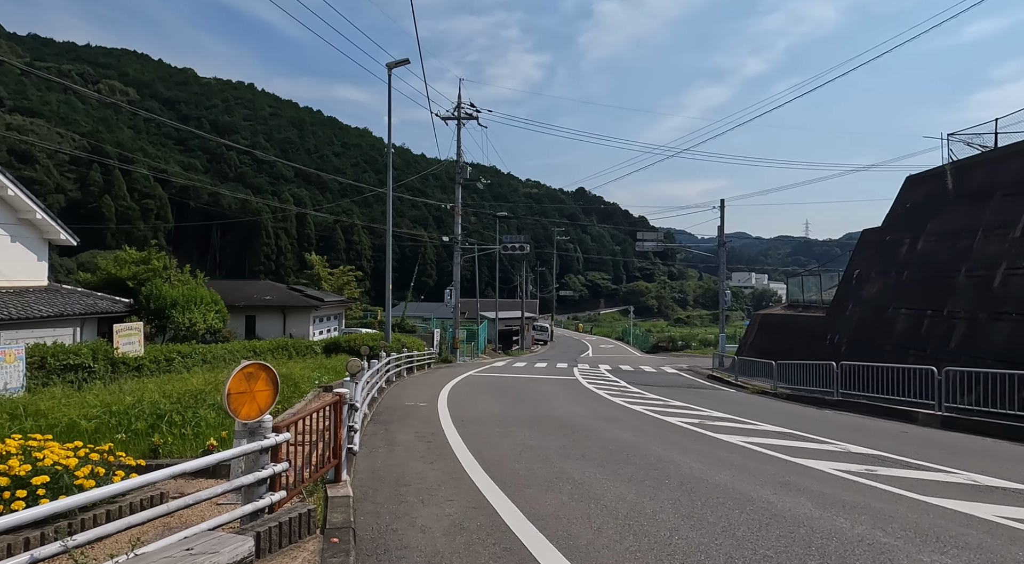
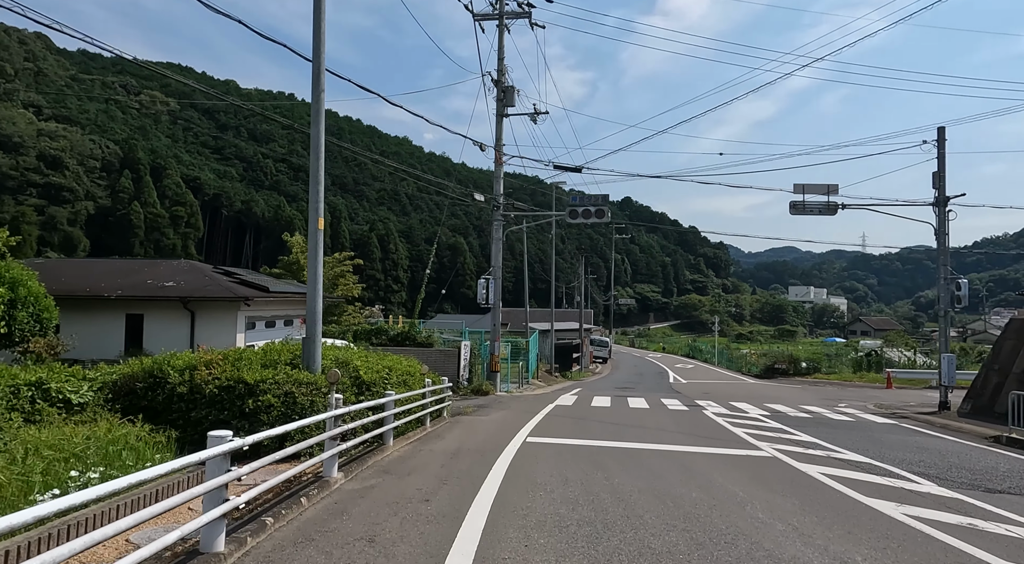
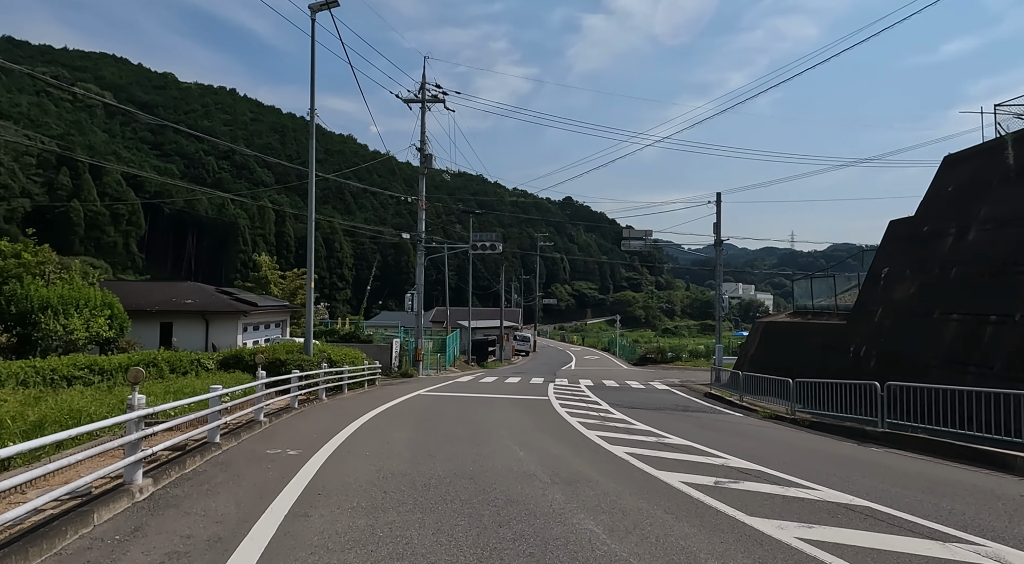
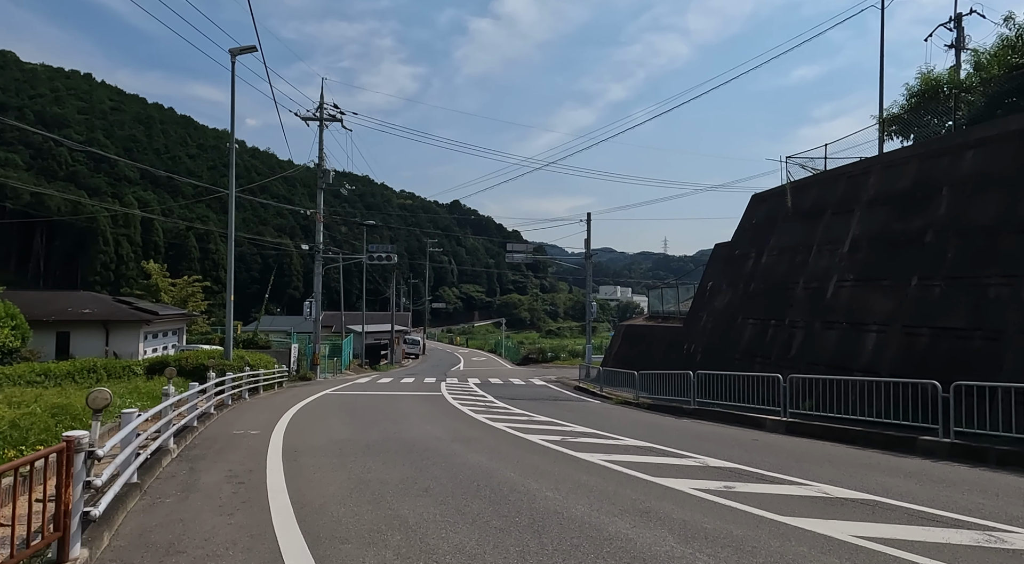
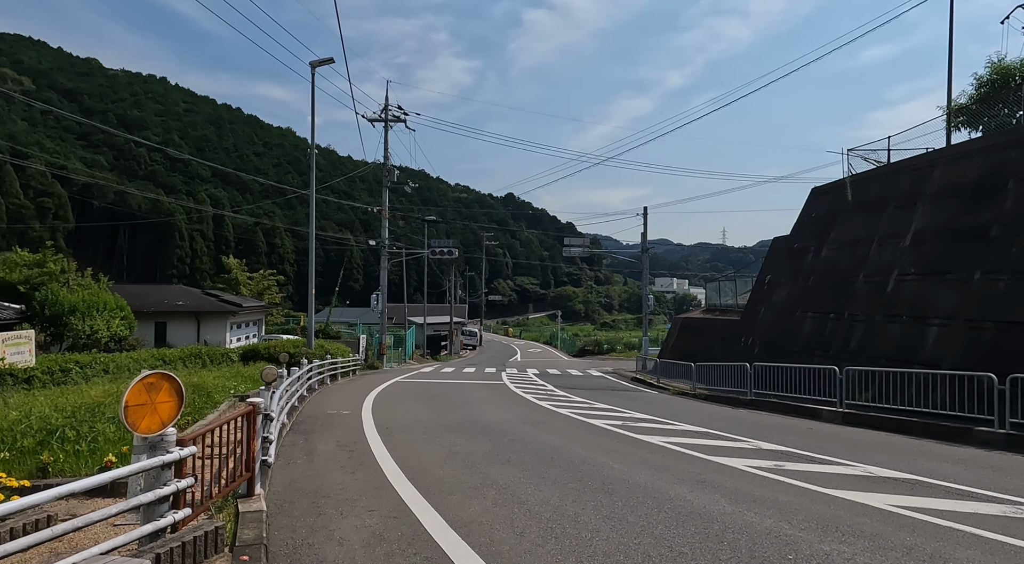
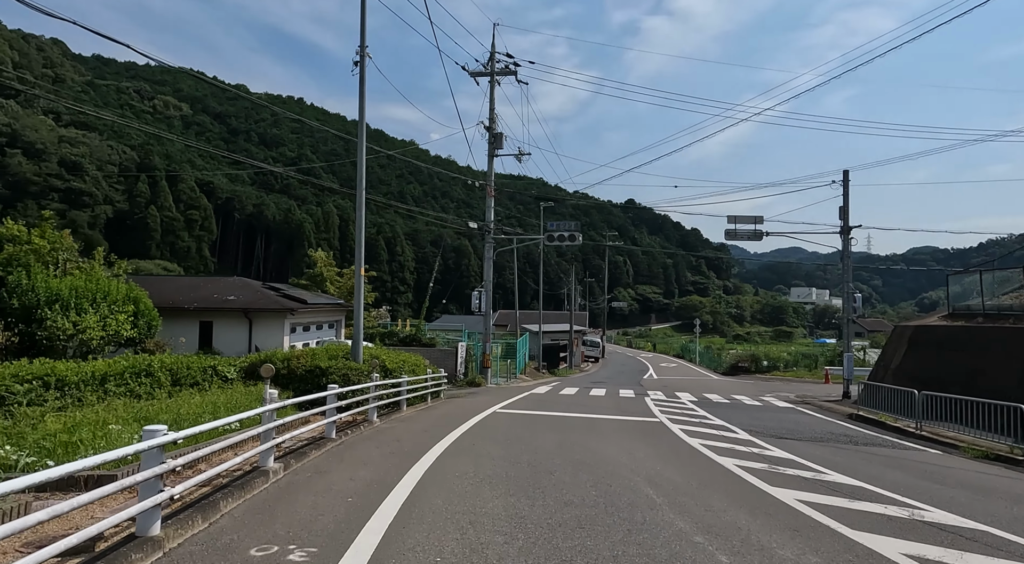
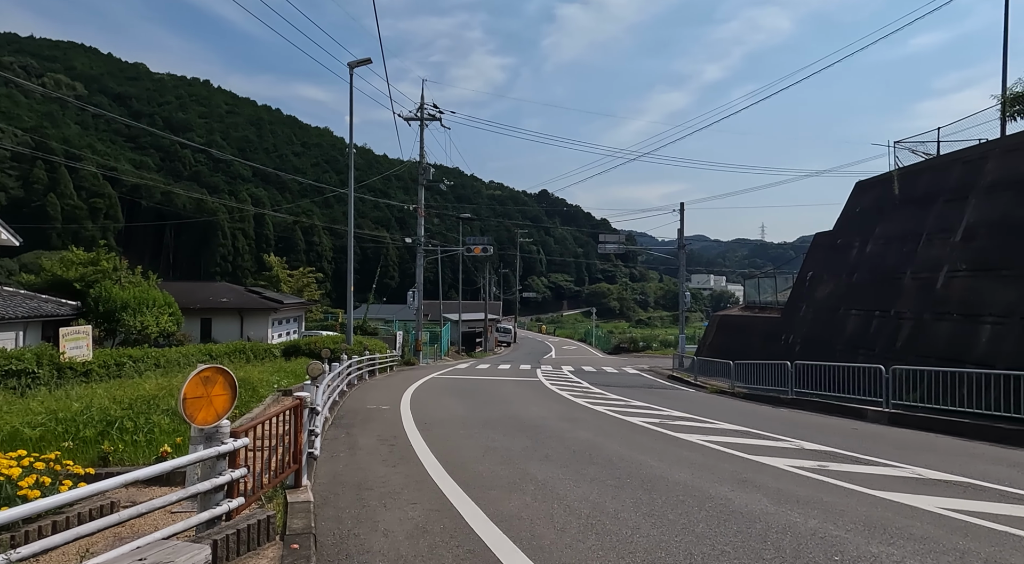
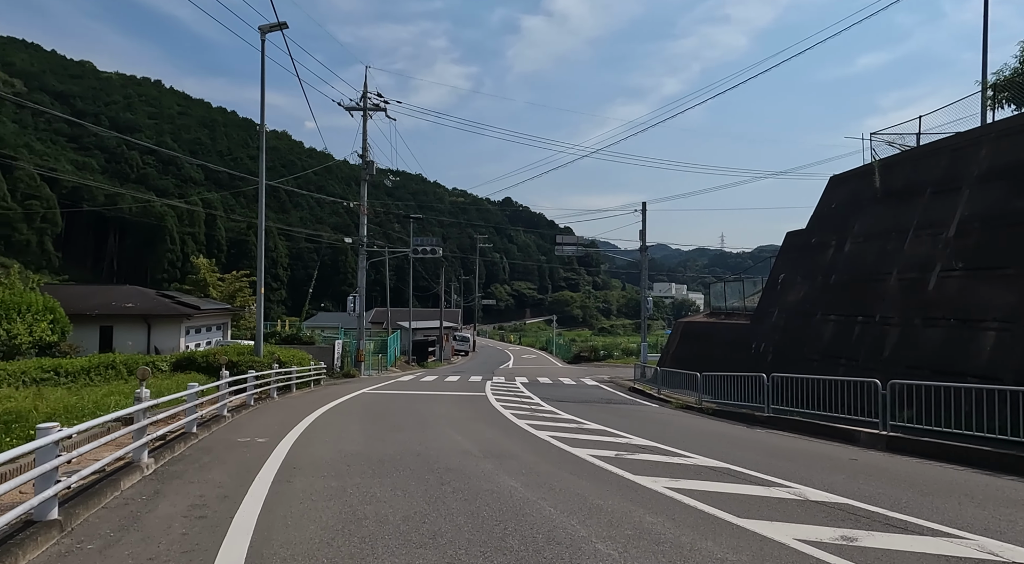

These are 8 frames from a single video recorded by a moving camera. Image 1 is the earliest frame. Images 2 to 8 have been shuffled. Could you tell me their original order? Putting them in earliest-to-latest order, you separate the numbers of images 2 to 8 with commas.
7, 5, 4, 8, 3, 6, 2
